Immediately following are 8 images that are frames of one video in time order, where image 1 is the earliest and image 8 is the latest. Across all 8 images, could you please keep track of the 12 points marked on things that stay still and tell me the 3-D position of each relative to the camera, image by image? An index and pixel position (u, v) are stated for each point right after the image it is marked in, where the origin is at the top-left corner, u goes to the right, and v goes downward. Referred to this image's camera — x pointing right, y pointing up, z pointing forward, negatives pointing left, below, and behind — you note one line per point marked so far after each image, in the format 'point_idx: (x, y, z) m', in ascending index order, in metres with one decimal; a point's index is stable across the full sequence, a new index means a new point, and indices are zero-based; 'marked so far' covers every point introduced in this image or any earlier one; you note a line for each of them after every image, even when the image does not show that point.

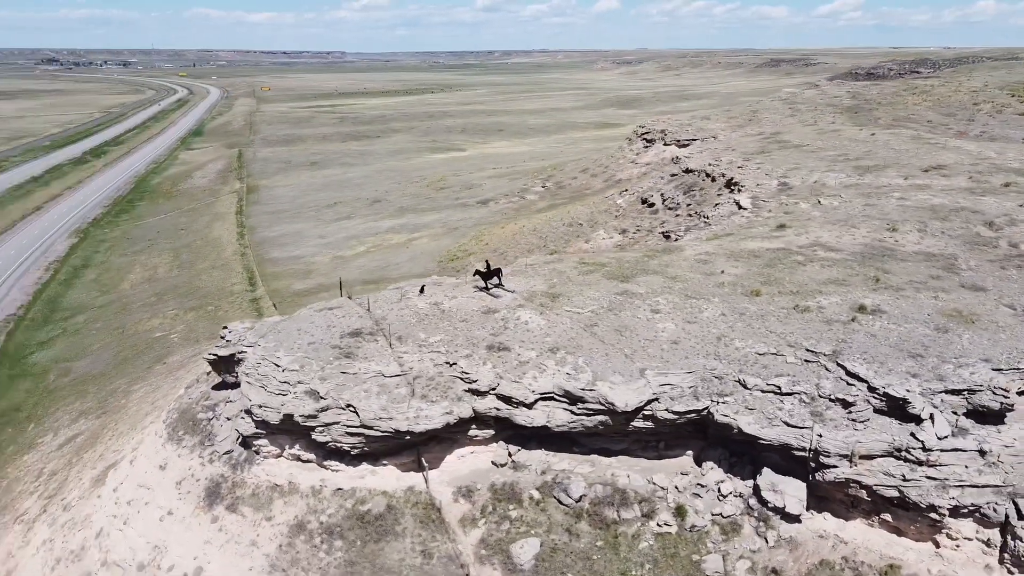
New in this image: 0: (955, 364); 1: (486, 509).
0: (+10.1, -1.7, +18.3) m
1: (-0.6, -5.2, +18.7) m
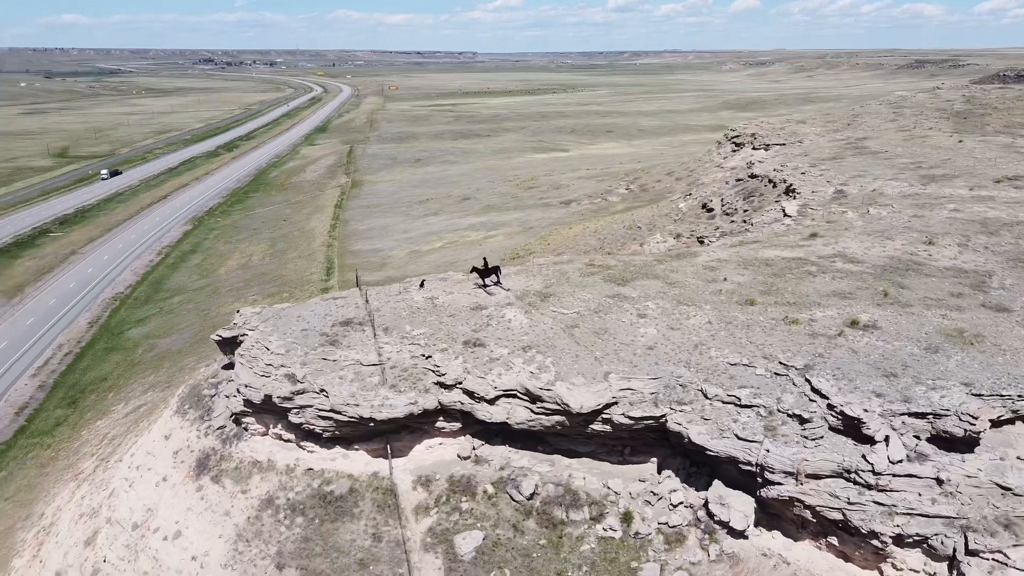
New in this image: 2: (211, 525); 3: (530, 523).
0: (+9.0, -2.1, +17.3) m
1: (-1.7, -5.1, +19.2) m
2: (-7.5, -5.9, +20.0) m
3: (+0.4, -5.4, +18.5) m
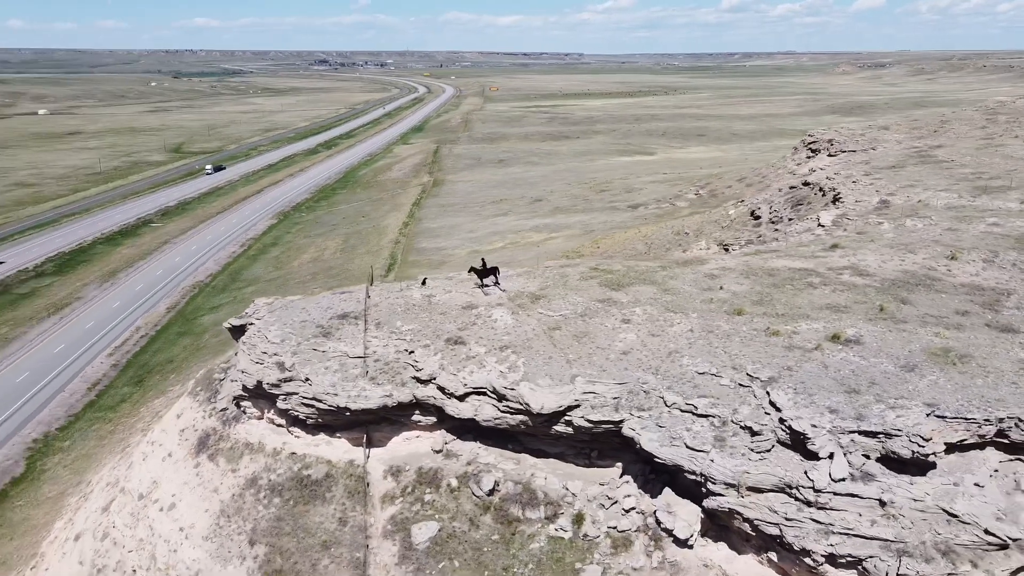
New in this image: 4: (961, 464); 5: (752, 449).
0: (+7.8, -2.4, +16.7) m
1: (-2.6, -5.0, +19.9) m
2: (-8.3, -5.7, +21.4) m
3: (-0.6, -5.5, +19.0) m
4: (+9.1, -3.5, +16.2) m
5: (+5.0, -3.4, +16.7) m
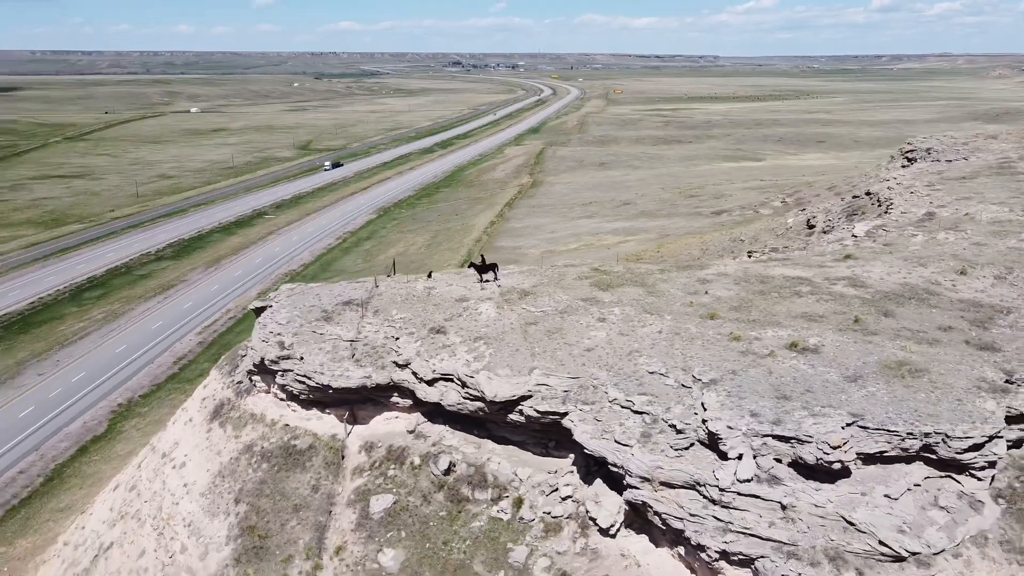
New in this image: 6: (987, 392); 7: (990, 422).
0: (+6.3, -2.6, +16.8) m
1: (-3.7, -4.7, +21.6) m
2: (-9.1, -5.1, +23.8) m
3: (-1.9, -5.3, +20.3) m
4: (+7.4, -3.8, +16.1) m
5: (+3.4, -3.4, +17.2) m
6: (+10.5, -2.3, +17.7) m
7: (+9.9, -2.7, +16.6) m
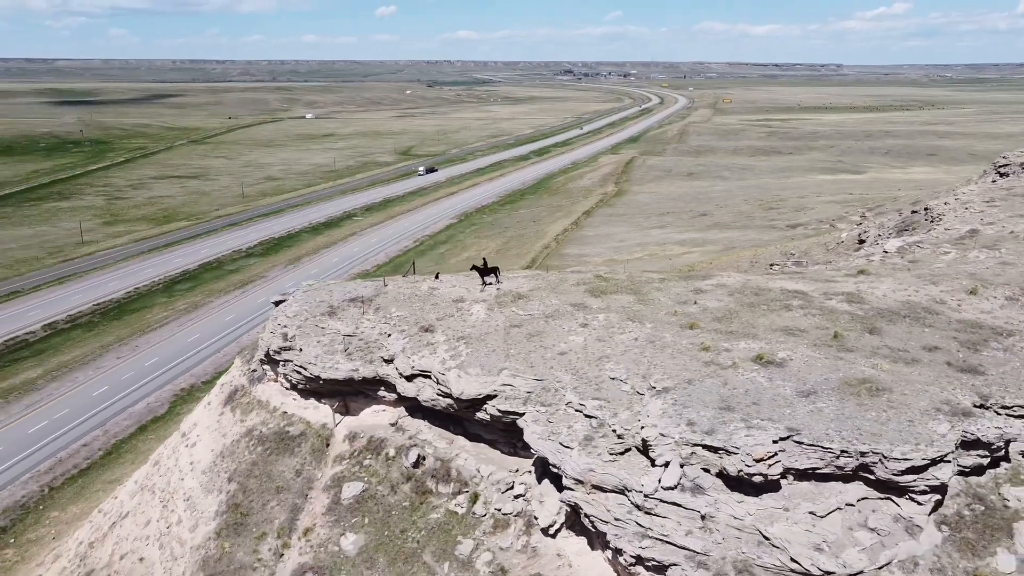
0: (+4.9, -2.8, +16.7) m
1: (-4.5, -4.7, +22.6) m
2: (-9.5, -4.9, +25.6) m
3: (-2.8, -5.2, +21.1) m
4: (+5.9, -4.0, +15.8) m
5: (+2.1, -3.5, +17.4) m
6: (+9.2, -2.7, +17.0) m
7: (+8.5, -3.1, +16.0) m
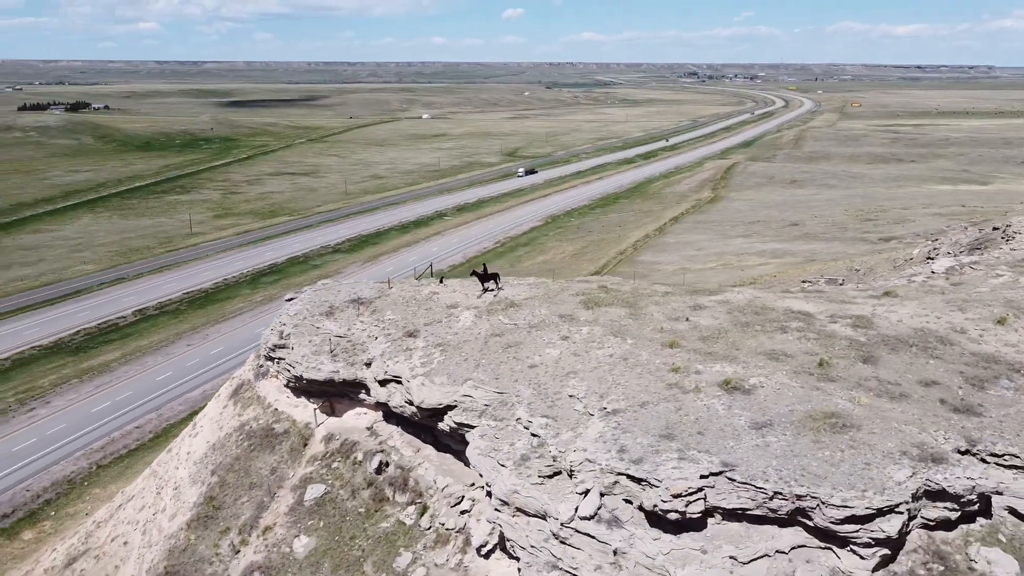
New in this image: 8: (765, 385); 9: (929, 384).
0: (+3.3, -3.2, +15.4) m
1: (-5.2, -4.7, +22.6) m
2: (-9.9, -4.8, +26.3) m
3: (-3.8, -5.3, +20.9) m
4: (+4.1, -4.4, +14.5) m
5: (+0.6, -3.8, +16.5) m
6: (+7.6, -3.2, +15.2) m
7: (+6.7, -3.6, +14.3) m
8: (+5.8, -2.2, +18.2) m
9: (+9.5, -2.2, +18.1) m
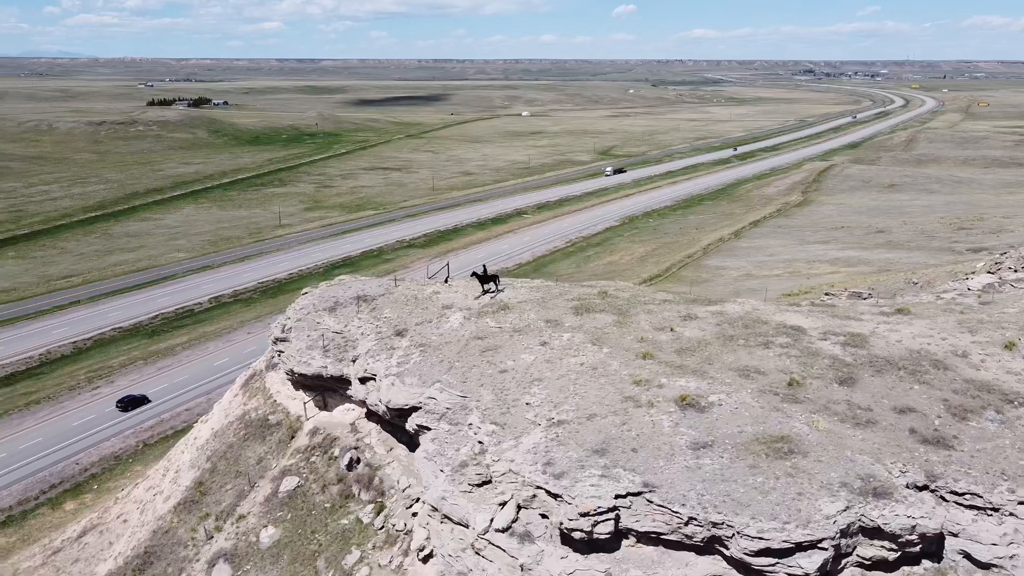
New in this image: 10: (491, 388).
0: (+1.7, -3.4, +14.9) m
1: (-5.9, -4.6, +23.1) m
2: (-10.0, -4.5, +27.2) m
3: (-4.7, -5.3, +21.2) m
4: (+2.4, -4.7, +13.8) m
5: (-0.8, -3.9, +16.3) m
6: (+6.0, -3.6, +14.1) m
7: (+5.0, -3.9, +13.3) m
8: (+4.6, -2.5, +17.3) m
9: (+8.2, -2.6, +16.8) m
10: (-0.5, -2.5, +20.0) m
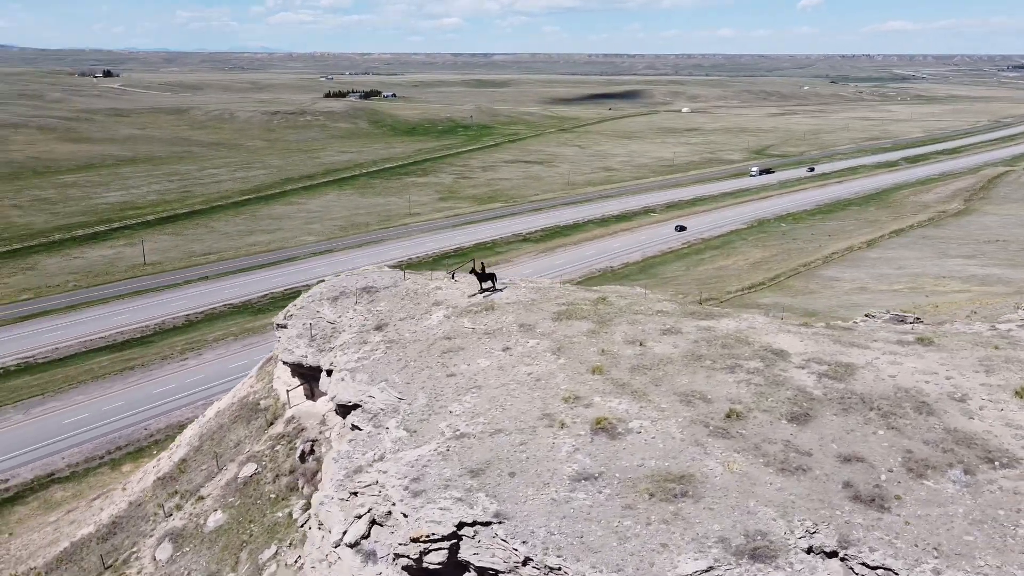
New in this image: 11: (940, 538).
0: (-0.8, -3.5, +13.6) m
1: (-6.7, -4.3, +23.1) m
2: (-10.0, -3.9, +28.0) m
3: (-6.0, -5.0, +21.1) m
4: (-0.5, -4.8, +12.4) m
5: (-3.0, -3.9, +15.5) m
6: (+3.2, -3.9, +12.0) m
7: (+2.1, -4.2, +11.4) m
8: (+2.6, -2.8, +15.4) m
9: (+6.0, -3.1, +14.2) m
10: (-1.9, -2.4, +19.0) m
11: (+6.6, -3.8, +12.3) m
